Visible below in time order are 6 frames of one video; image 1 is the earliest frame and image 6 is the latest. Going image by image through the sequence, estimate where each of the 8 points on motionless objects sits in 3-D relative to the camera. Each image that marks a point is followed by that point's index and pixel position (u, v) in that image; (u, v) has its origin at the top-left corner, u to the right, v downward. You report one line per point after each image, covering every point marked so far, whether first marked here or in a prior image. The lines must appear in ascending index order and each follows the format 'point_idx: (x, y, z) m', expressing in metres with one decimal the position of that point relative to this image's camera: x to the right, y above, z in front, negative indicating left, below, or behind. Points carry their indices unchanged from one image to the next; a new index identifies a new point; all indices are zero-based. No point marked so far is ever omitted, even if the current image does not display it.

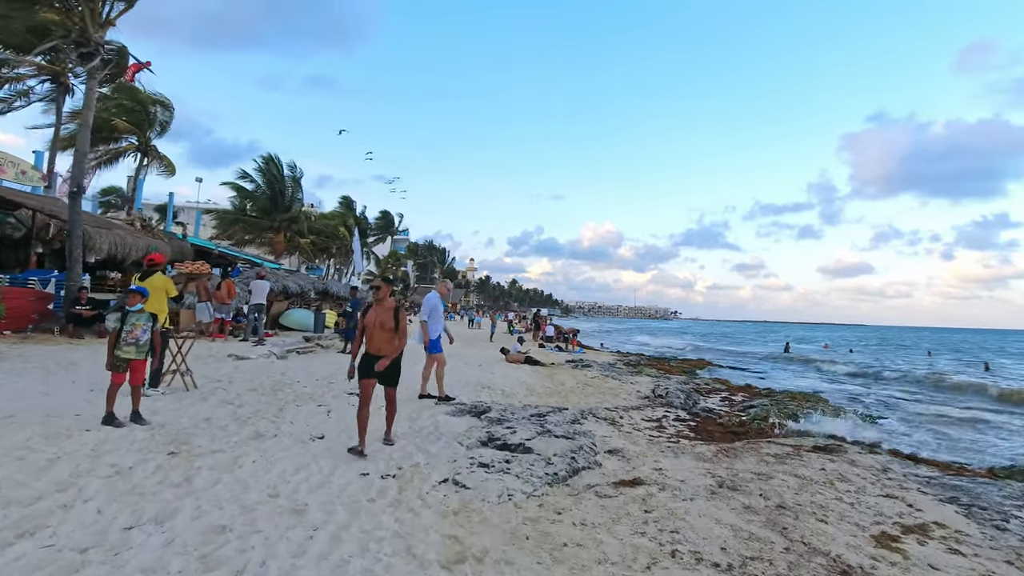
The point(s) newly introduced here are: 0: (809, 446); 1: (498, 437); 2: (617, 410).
0: (+4.4, -2.3, +8.2) m
1: (-0.2, -1.8, +6.8) m
2: (+2.1, -2.4, +10.8) m
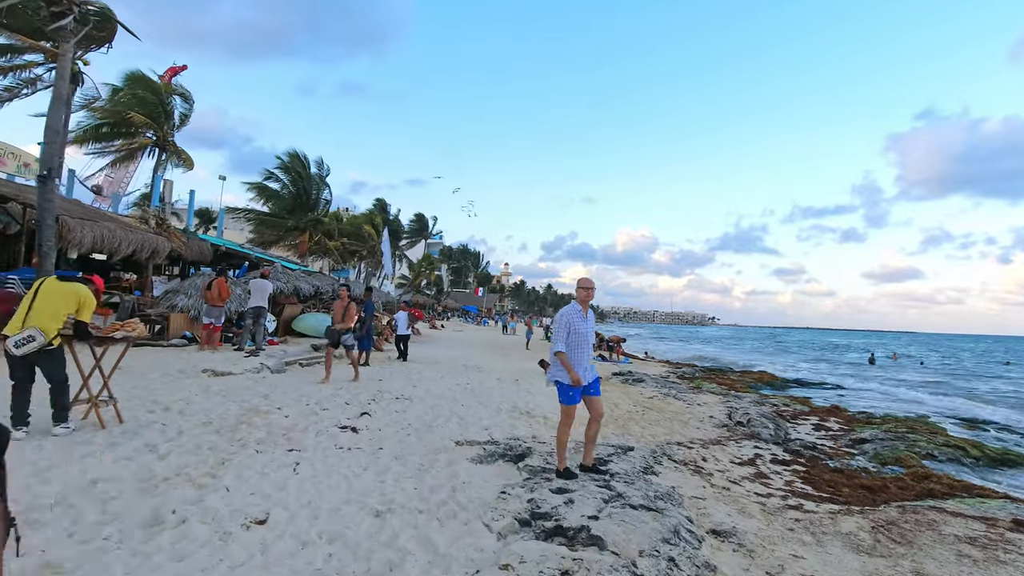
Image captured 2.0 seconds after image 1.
0: (+4.9, -2.3, +5.5) m
1: (+0.3, -1.8, +4.4) m
2: (+2.7, -2.4, +8.3) m
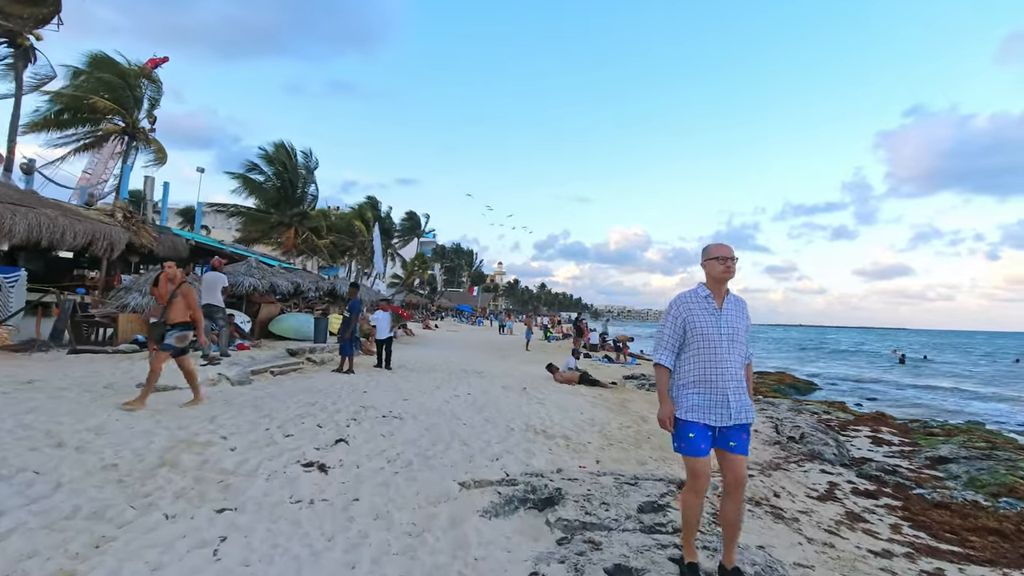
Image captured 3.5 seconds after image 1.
0: (+5.1, -2.1, +3.9) m
1: (+0.5, -1.7, +2.7) m
2: (+2.9, -2.2, +6.6) m
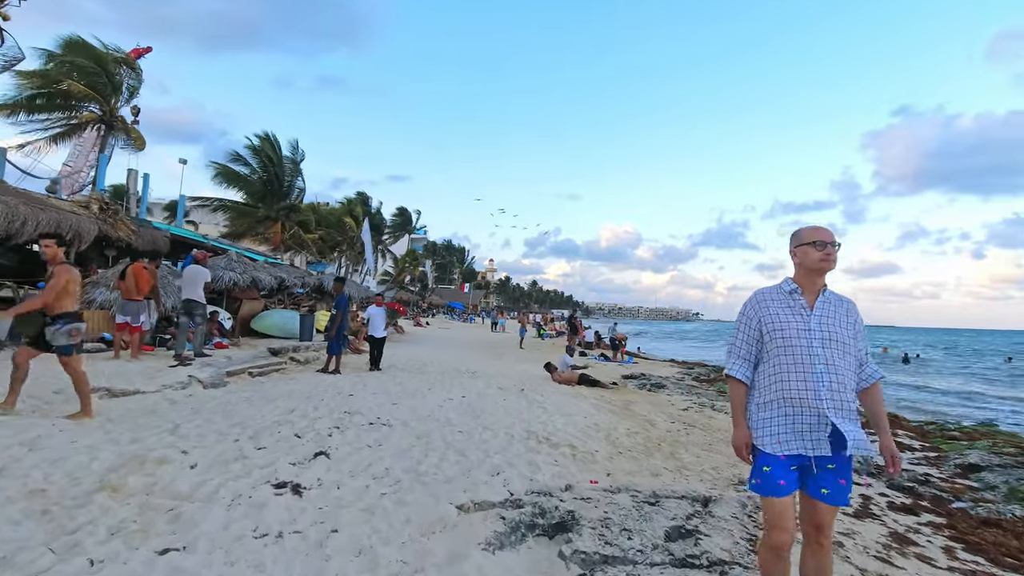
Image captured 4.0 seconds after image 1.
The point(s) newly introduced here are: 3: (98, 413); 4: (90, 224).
0: (+5.2, -2.1, +3.3) m
1: (+0.6, -1.6, +2.0) m
2: (+2.9, -2.2, +6.0) m
3: (-4.1, -1.2, +5.5) m
4: (-9.3, +1.4, +12.4) m
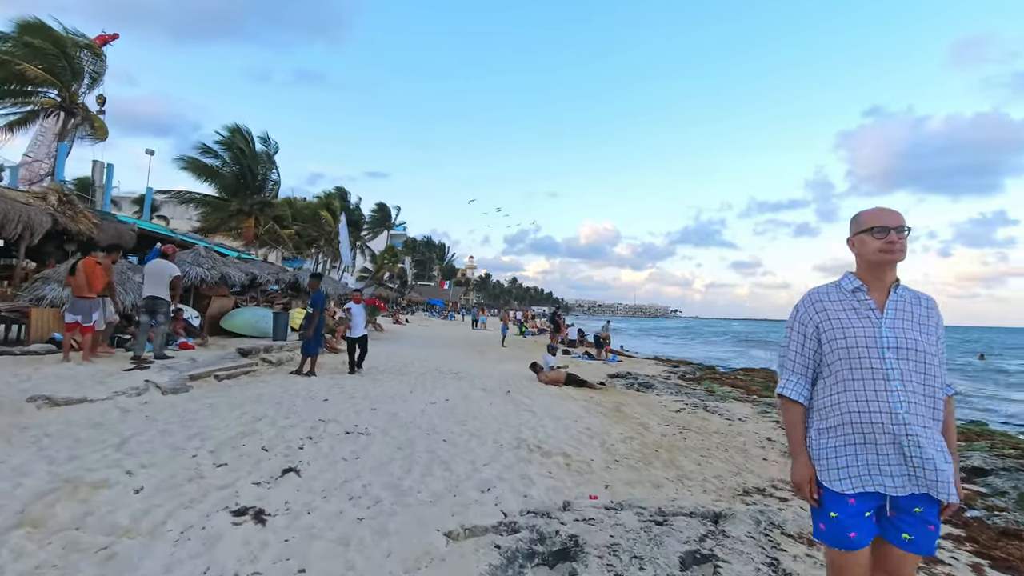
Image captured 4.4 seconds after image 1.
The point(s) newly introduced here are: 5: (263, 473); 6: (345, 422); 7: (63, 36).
0: (+5.2, -2.1, +3.0) m
1: (+0.6, -1.6, +1.6) m
2: (+2.8, -2.1, +5.6) m
3: (-4.2, -1.2, +4.9) m
4: (-9.6, +1.5, +11.5) m
5: (-2.1, -1.5, +4.6) m
6: (-1.9, -1.5, +6.4) m
7: (-15.9, +8.9, +19.8) m
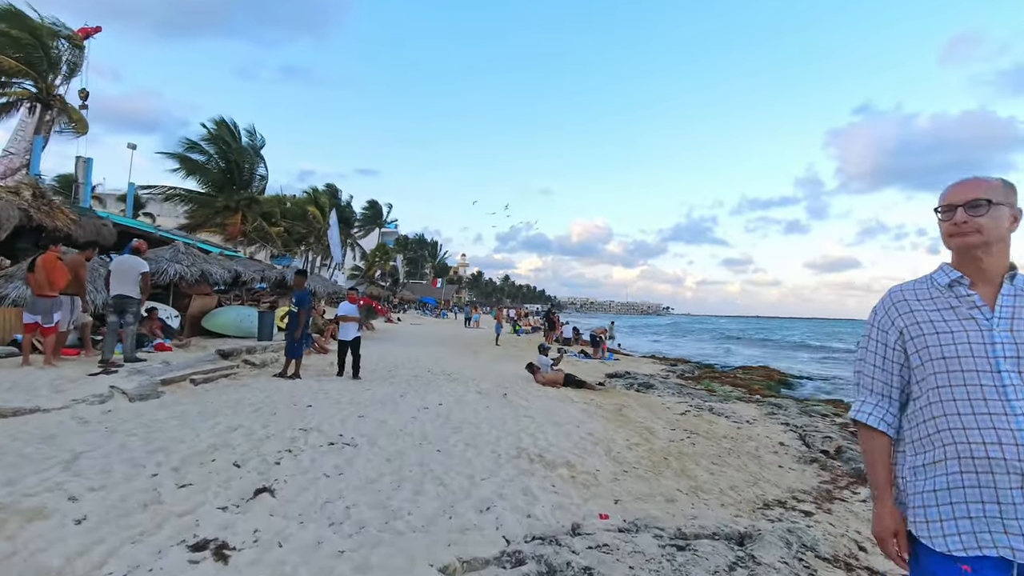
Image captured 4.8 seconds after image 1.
0: (+5.2, -2.0, +2.5) m
1: (+0.7, -1.6, +1.0) m
2: (+2.9, -2.1, +5.1) m
3: (-4.1, -1.2, +4.3) m
4: (-9.7, +1.5, +10.9) m
5: (-2.0, -1.5, +4.1) m
6: (-1.9, -1.5, +5.8) m
7: (-16.1, +8.9, +19.0) m
